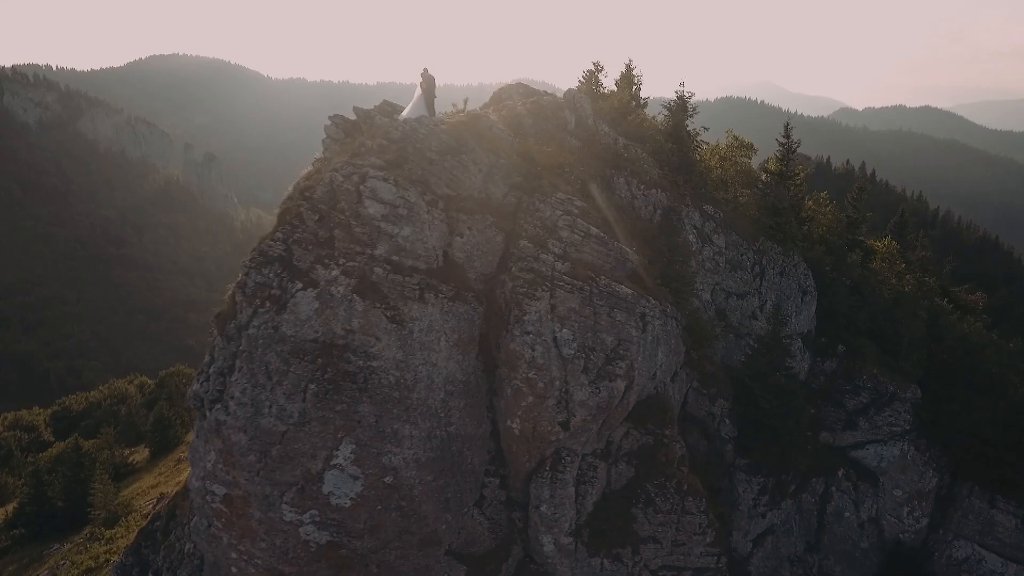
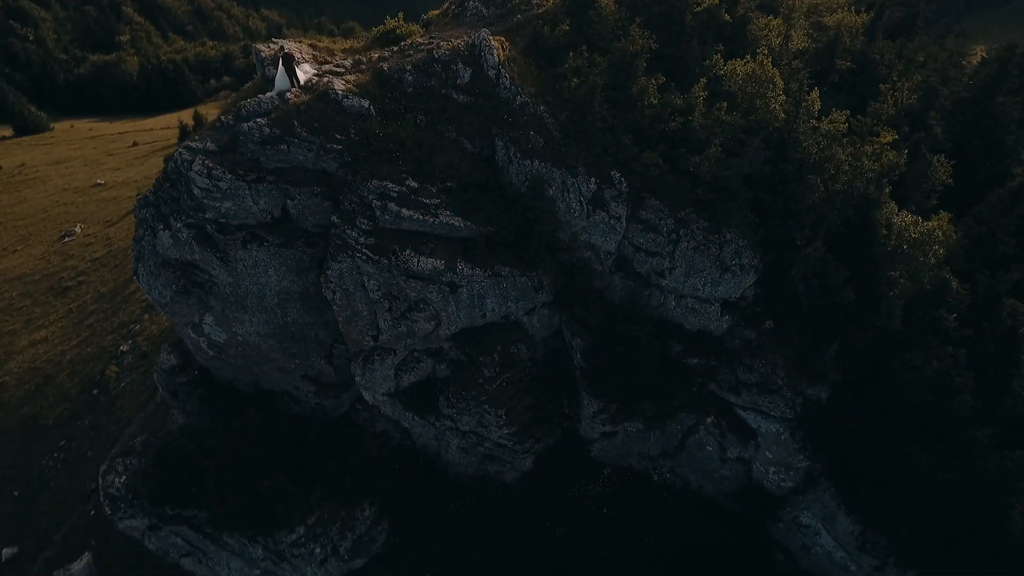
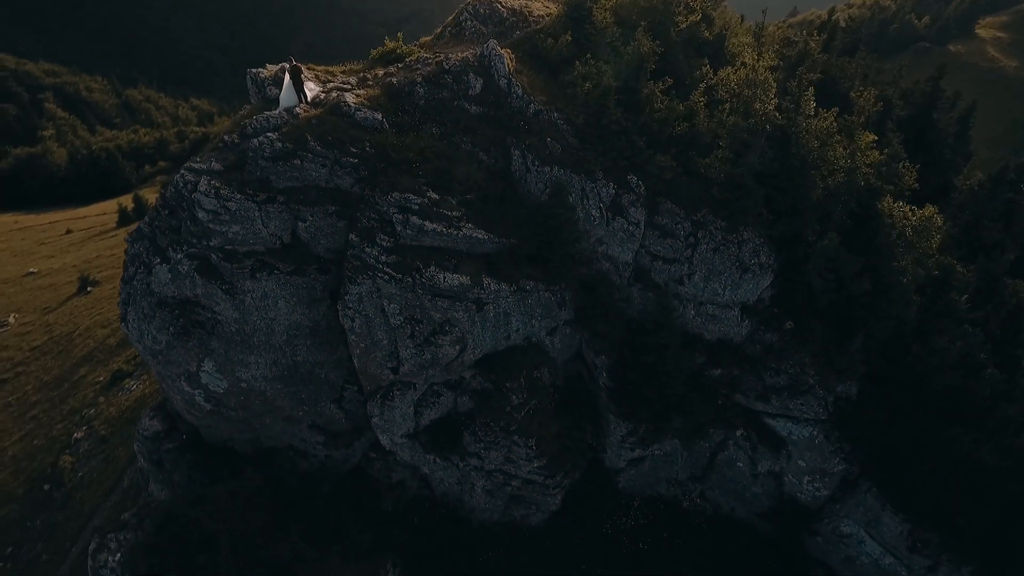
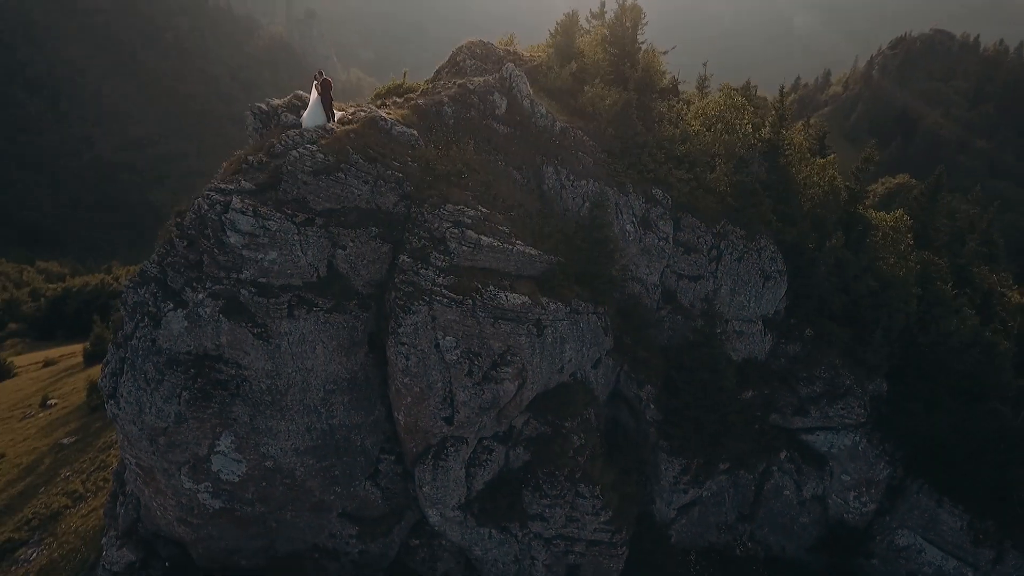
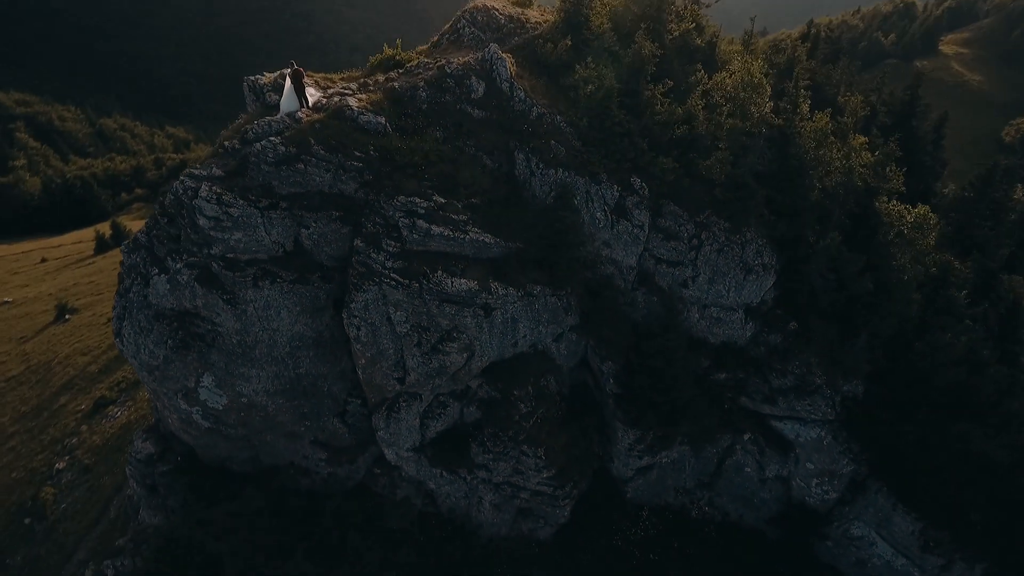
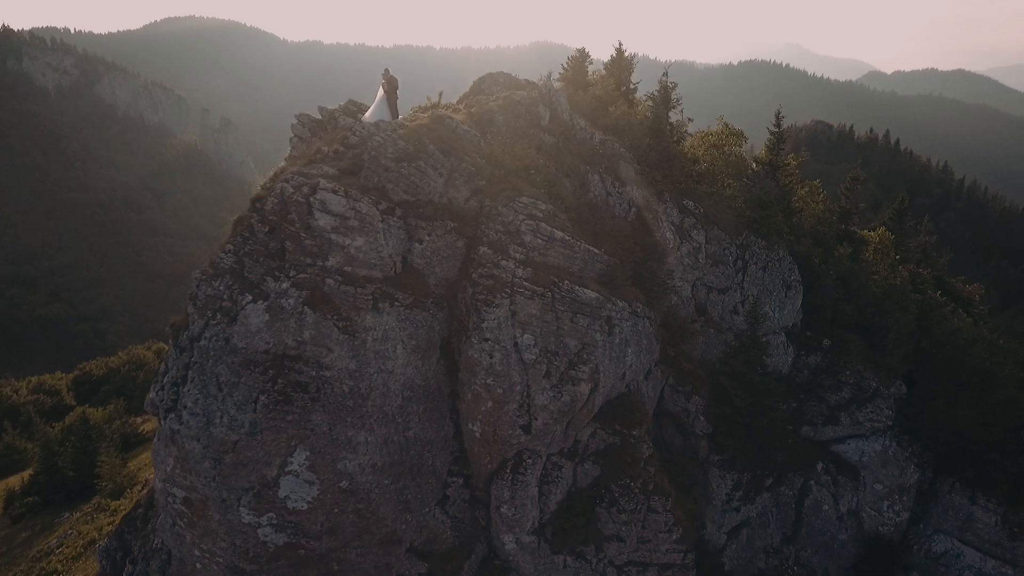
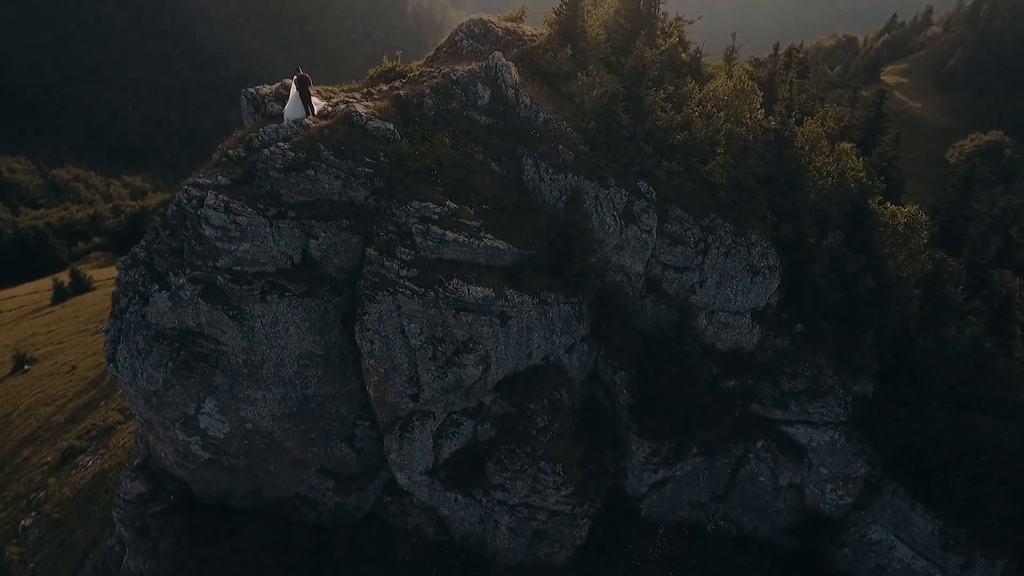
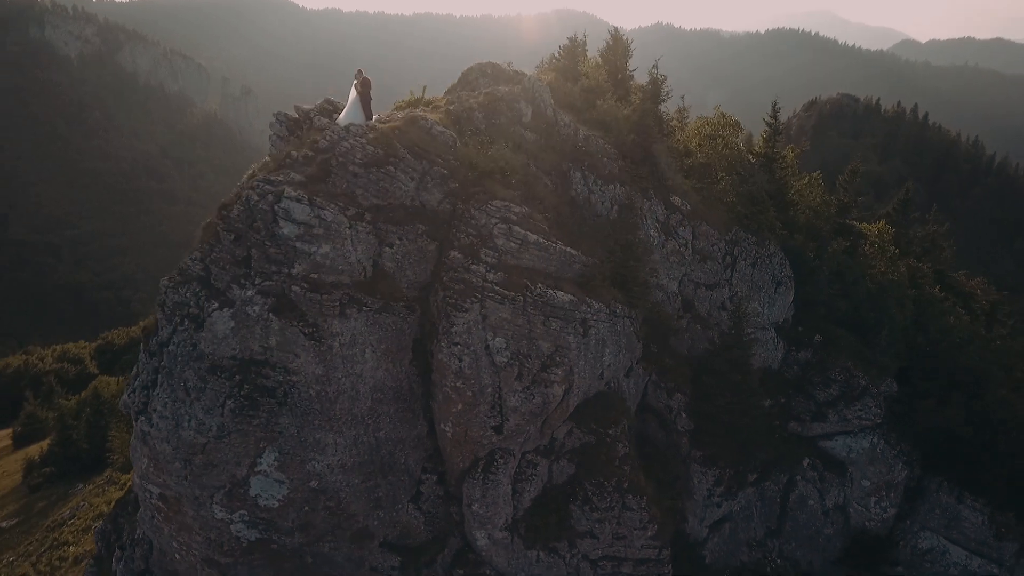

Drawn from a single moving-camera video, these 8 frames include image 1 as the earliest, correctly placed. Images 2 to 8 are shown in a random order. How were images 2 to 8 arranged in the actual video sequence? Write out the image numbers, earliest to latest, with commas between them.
6, 8, 4, 7, 5, 3, 2
